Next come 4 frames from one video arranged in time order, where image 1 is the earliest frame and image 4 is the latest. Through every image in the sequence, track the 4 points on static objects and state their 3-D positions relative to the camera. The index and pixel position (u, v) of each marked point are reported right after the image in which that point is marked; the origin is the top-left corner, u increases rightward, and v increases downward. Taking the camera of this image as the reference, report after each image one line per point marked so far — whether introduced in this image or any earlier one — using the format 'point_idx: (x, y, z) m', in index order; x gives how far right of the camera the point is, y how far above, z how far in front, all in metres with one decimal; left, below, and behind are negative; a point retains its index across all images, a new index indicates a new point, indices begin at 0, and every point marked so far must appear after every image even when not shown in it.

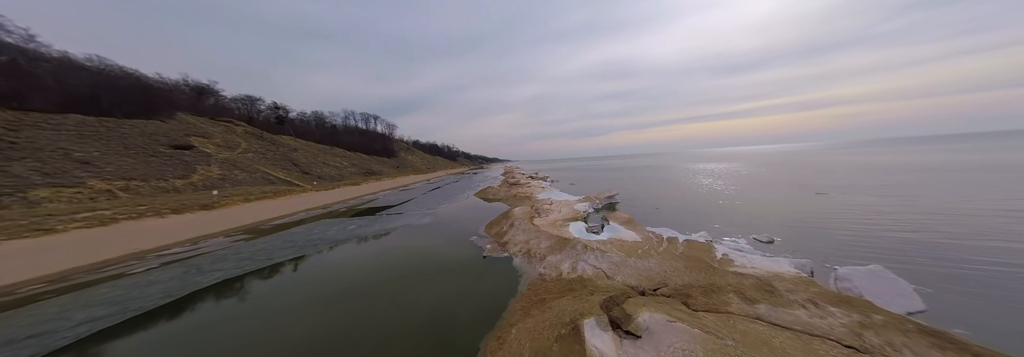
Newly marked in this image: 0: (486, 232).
0: (-1.4, -2.7, +10.8) m
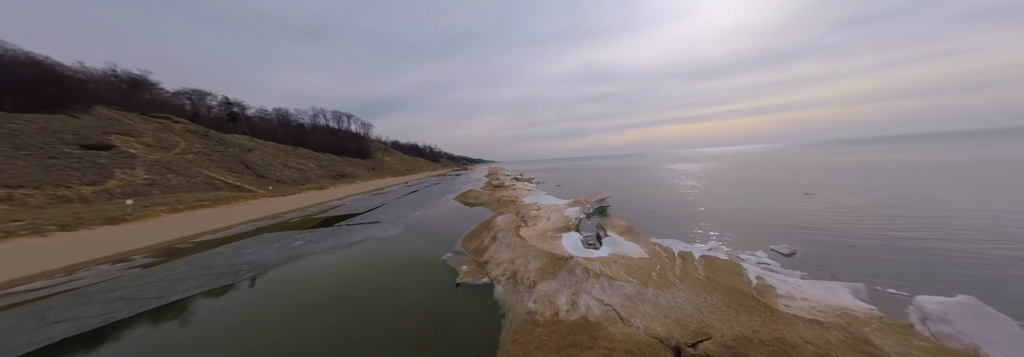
0: (-2.1, -2.9, +9.1) m
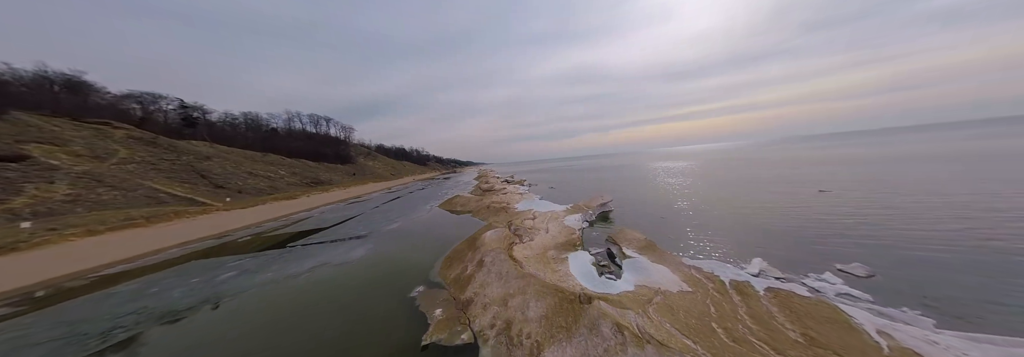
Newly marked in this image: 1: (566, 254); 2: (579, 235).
0: (-2.4, -3.1, +7.1) m
1: (+1.8, -2.3, +6.9) m
2: (+2.7, -2.3, +8.8) m
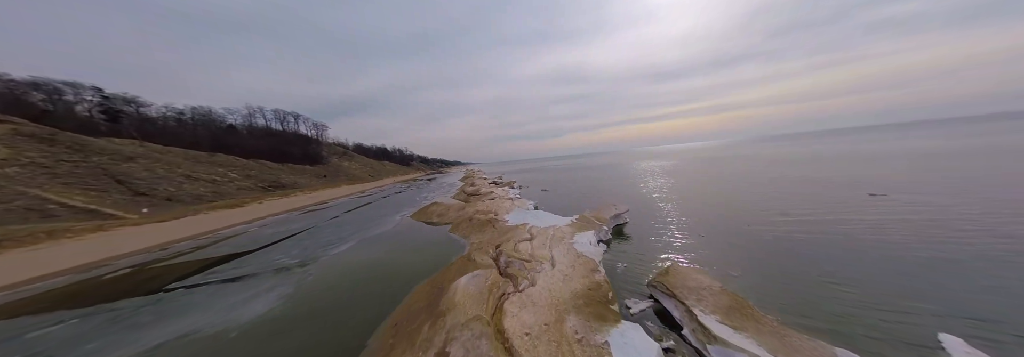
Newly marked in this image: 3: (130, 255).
0: (-2.5, -3.4, +4.0) m
1: (+1.6, -2.6, +4.0) m
2: (+2.4, -2.5, +5.9) m
3: (-20.9, -4.1, +11.8) m
